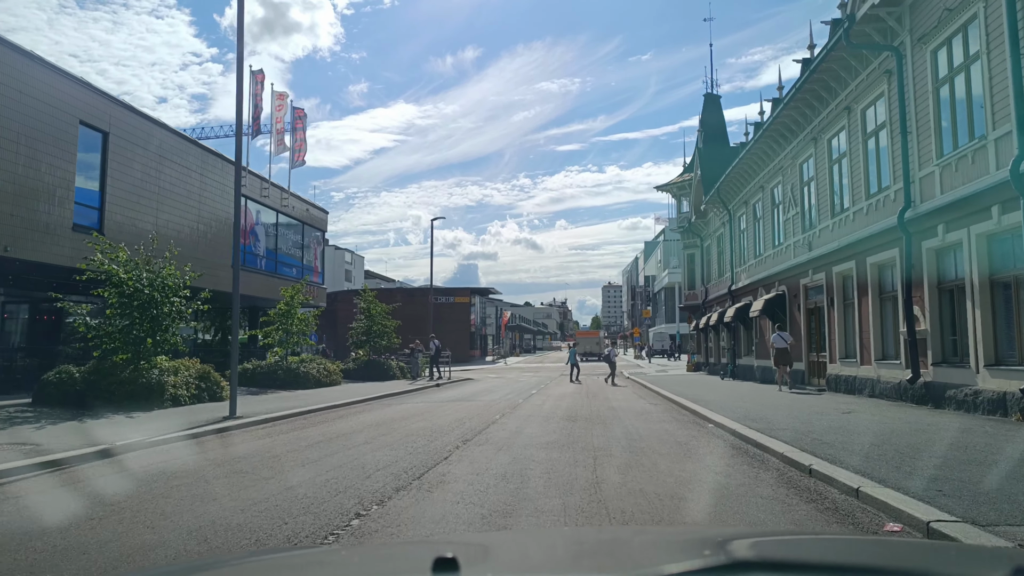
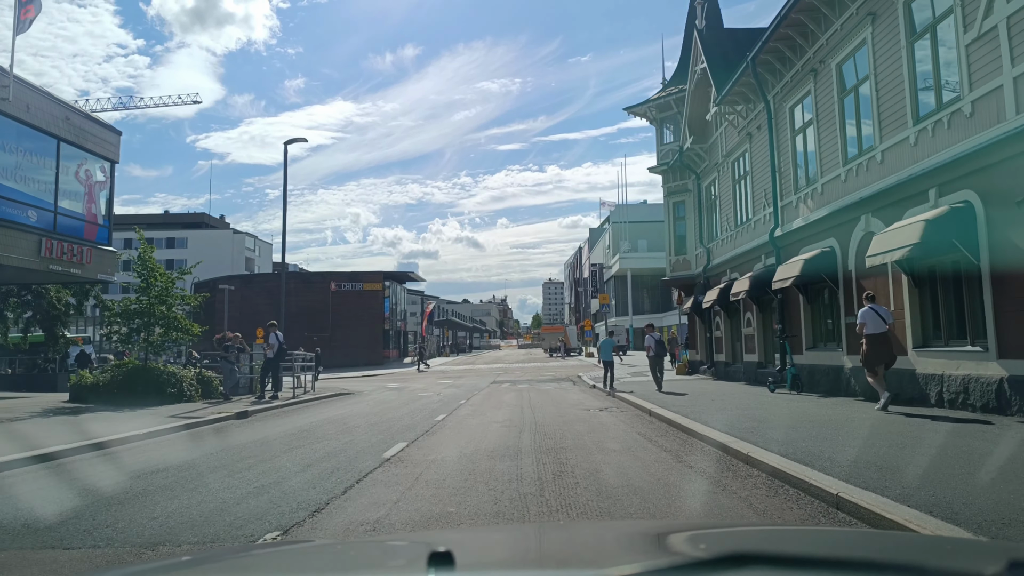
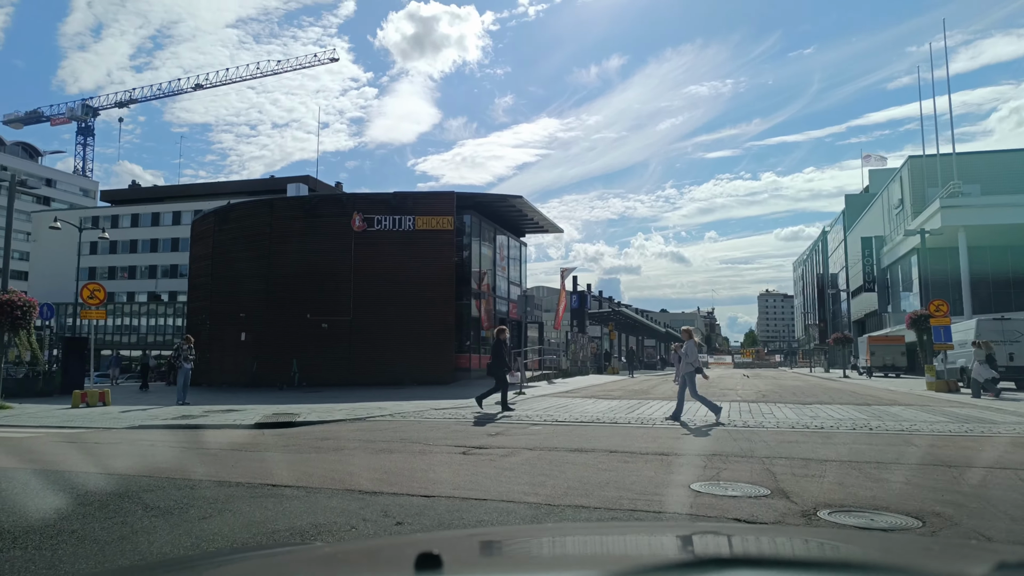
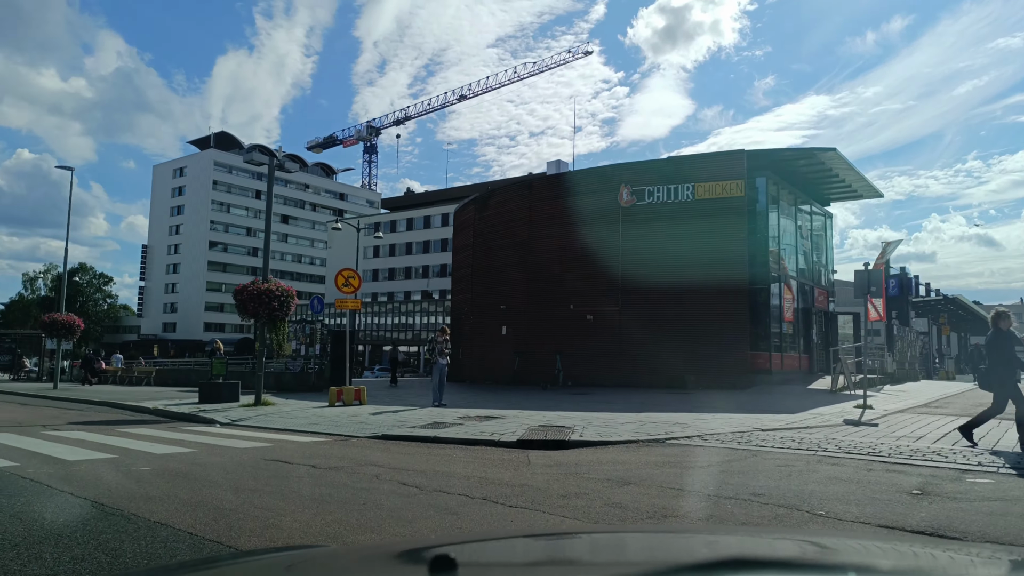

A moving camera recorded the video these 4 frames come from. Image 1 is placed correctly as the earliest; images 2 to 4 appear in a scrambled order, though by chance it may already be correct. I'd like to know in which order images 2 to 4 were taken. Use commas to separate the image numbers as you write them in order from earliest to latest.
2, 3, 4
